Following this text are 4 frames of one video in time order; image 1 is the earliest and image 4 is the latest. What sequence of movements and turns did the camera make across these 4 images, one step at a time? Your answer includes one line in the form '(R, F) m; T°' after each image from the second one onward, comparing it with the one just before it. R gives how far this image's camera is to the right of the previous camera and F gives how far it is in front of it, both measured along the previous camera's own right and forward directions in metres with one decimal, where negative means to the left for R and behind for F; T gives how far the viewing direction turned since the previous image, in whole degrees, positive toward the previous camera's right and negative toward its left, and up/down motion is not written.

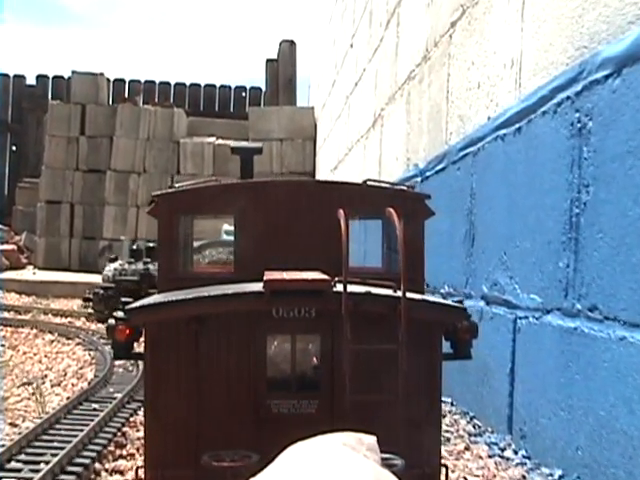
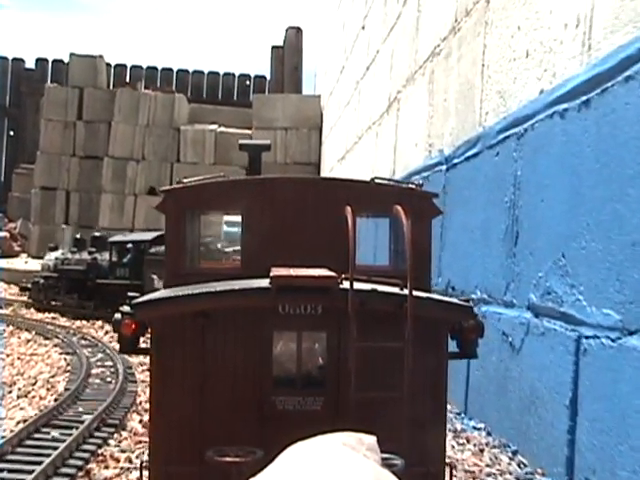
(0.0, +0.5) m; 0°
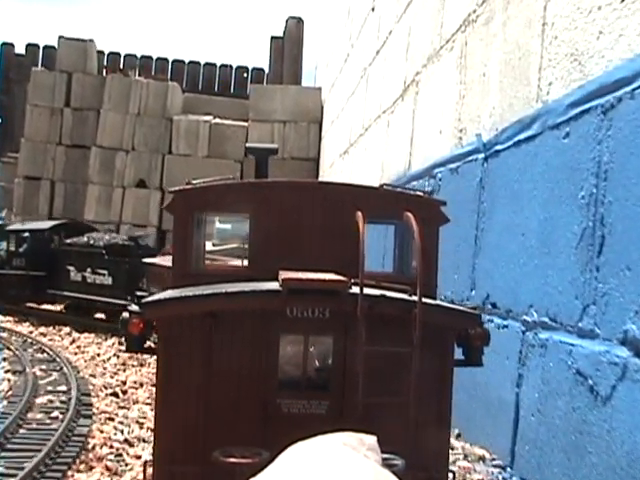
(0.0, +0.7) m; 0°
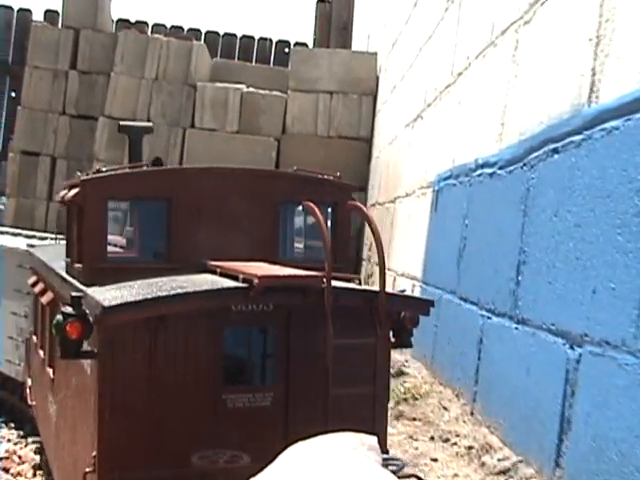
(-0.1, +2.2) m; -2°
